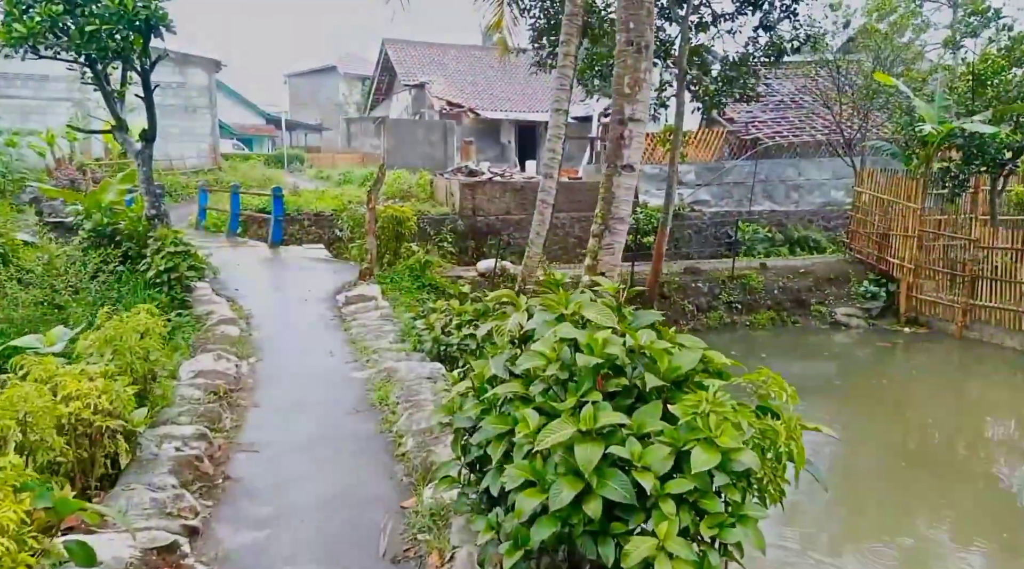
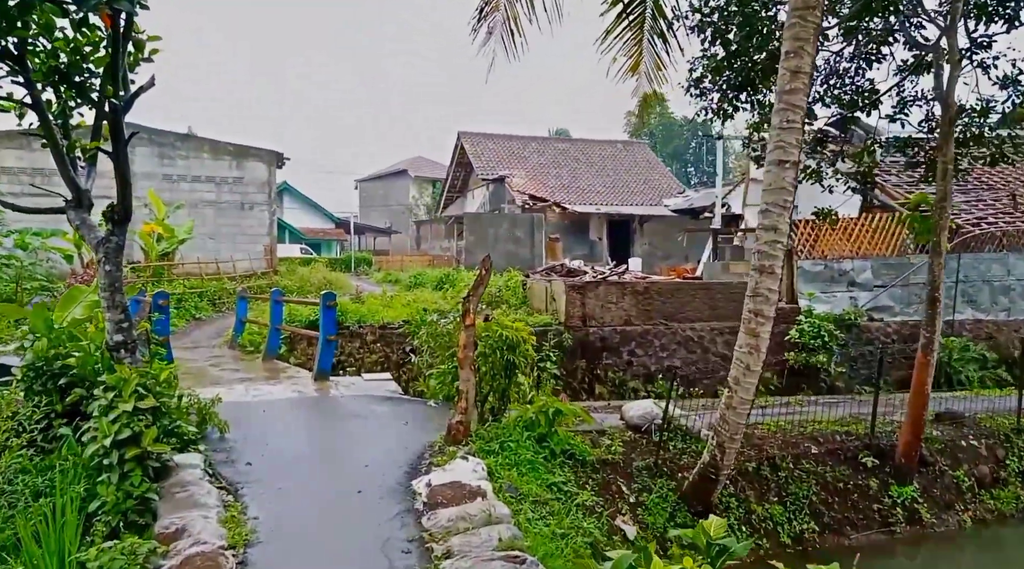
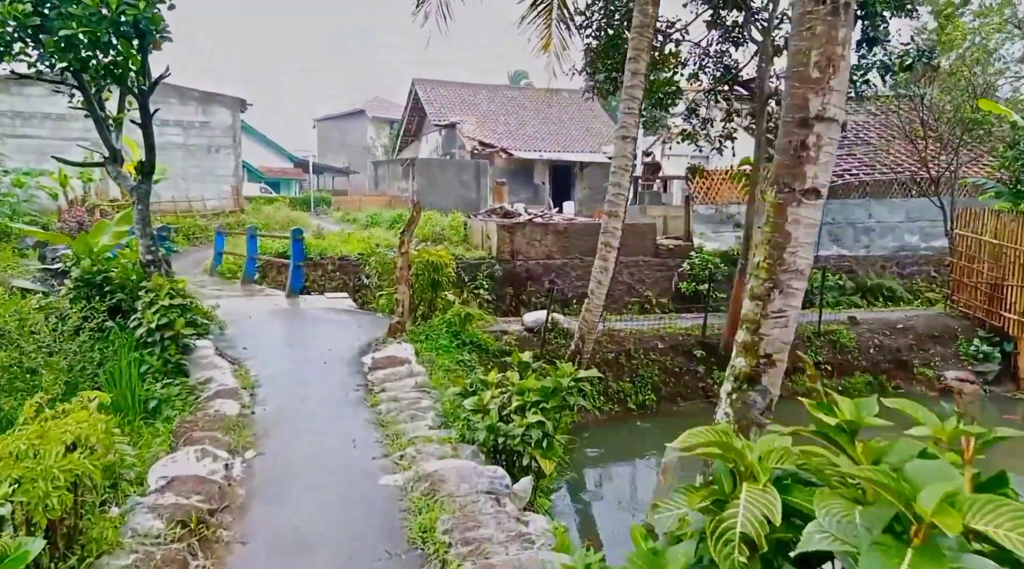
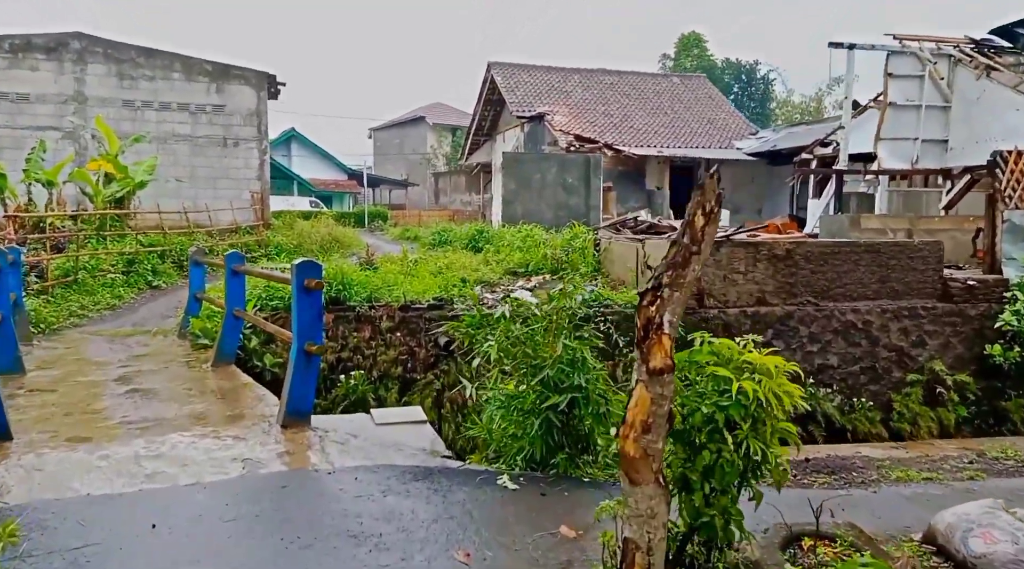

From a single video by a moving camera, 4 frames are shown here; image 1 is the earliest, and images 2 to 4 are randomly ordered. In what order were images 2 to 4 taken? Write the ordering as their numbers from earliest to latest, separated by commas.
3, 2, 4
